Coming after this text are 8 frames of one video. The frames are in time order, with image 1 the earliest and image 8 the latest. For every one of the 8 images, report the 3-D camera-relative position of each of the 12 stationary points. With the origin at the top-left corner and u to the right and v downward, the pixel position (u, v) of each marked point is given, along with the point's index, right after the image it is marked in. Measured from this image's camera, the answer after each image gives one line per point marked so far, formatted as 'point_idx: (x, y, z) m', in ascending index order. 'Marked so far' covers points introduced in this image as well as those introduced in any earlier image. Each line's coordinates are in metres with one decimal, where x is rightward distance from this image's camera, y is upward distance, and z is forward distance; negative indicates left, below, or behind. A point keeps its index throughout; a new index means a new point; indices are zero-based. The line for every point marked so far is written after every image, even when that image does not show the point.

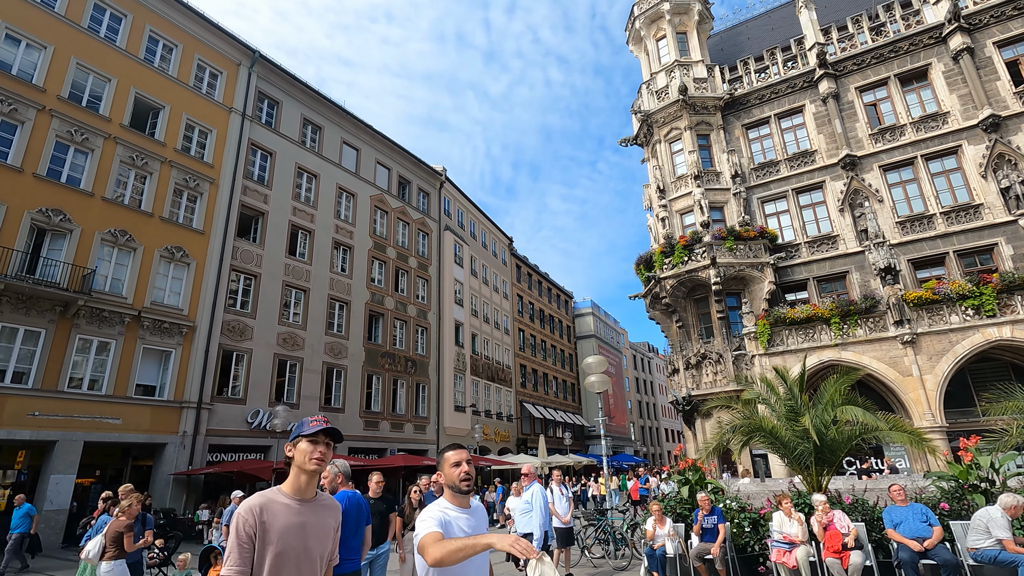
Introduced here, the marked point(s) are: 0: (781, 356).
0: (+9.7, -2.5, +19.9) m
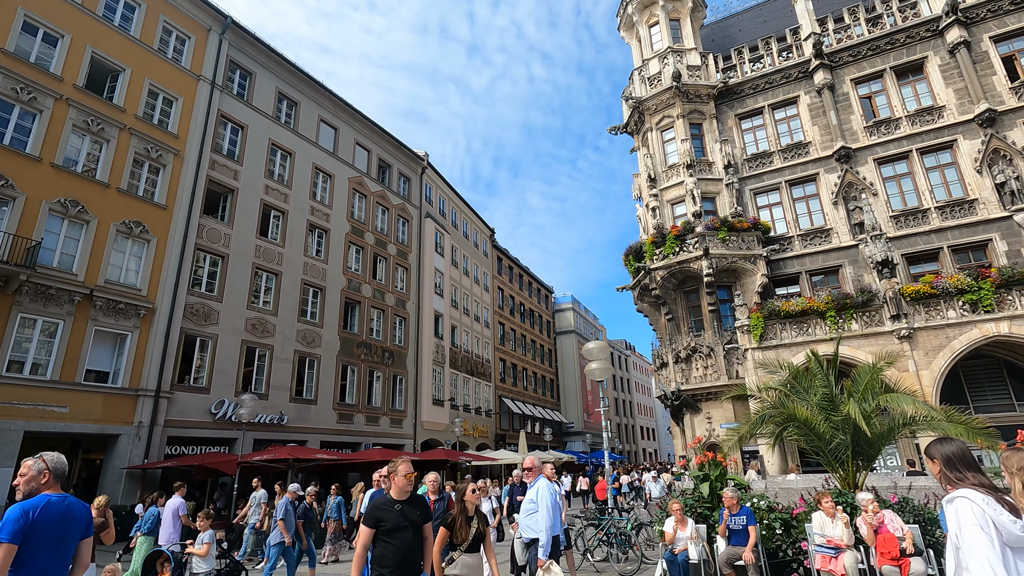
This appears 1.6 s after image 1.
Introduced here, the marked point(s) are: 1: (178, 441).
0: (+9.2, -2.2, +19.3) m
1: (-11.3, -5.2, +18.7) m
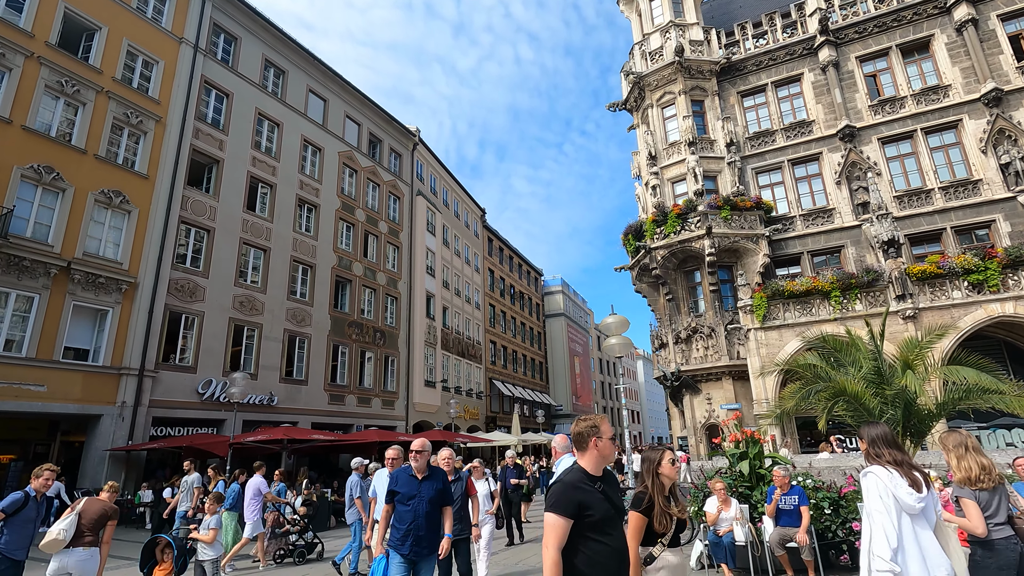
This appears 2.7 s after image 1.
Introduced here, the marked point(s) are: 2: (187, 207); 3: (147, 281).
0: (+9.2, -1.5, +19.1) m
1: (-11.3, -4.3, +17.9) m
2: (-11.5, +2.9, +19.4) m
3: (-11.8, +0.2, +17.7) m
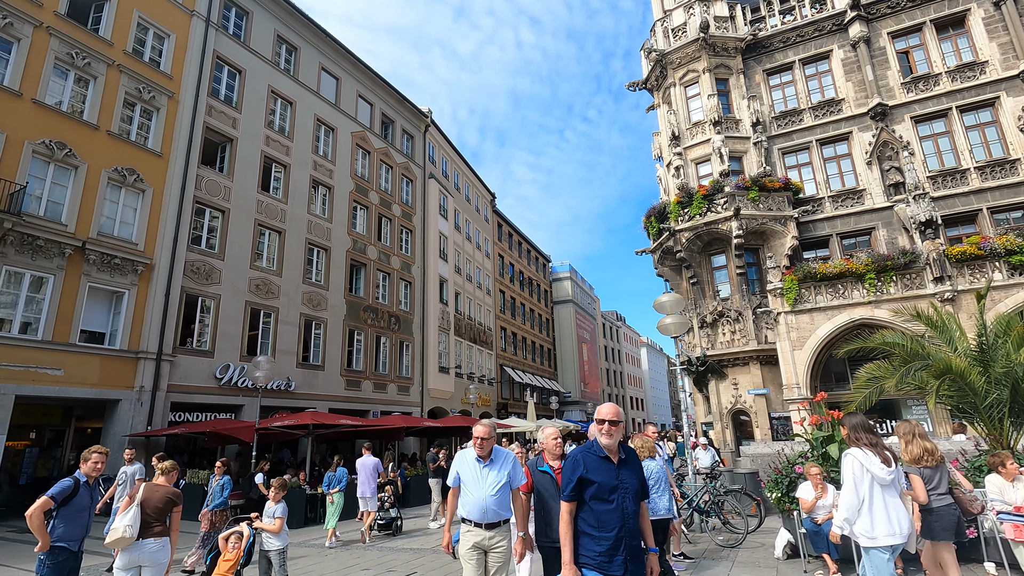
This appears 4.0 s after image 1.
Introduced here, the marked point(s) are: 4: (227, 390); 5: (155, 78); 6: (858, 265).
0: (+10.0, -0.9, +18.6) m
1: (-10.4, -3.8, +17.4) m
2: (-10.6, +3.5, +18.8) m
3: (-10.9, +0.8, +17.2) m
4: (-9.5, -3.4, +18.3) m
5: (-11.7, +6.9, +18.0) m
6: (+11.4, +0.8, +18.1) m
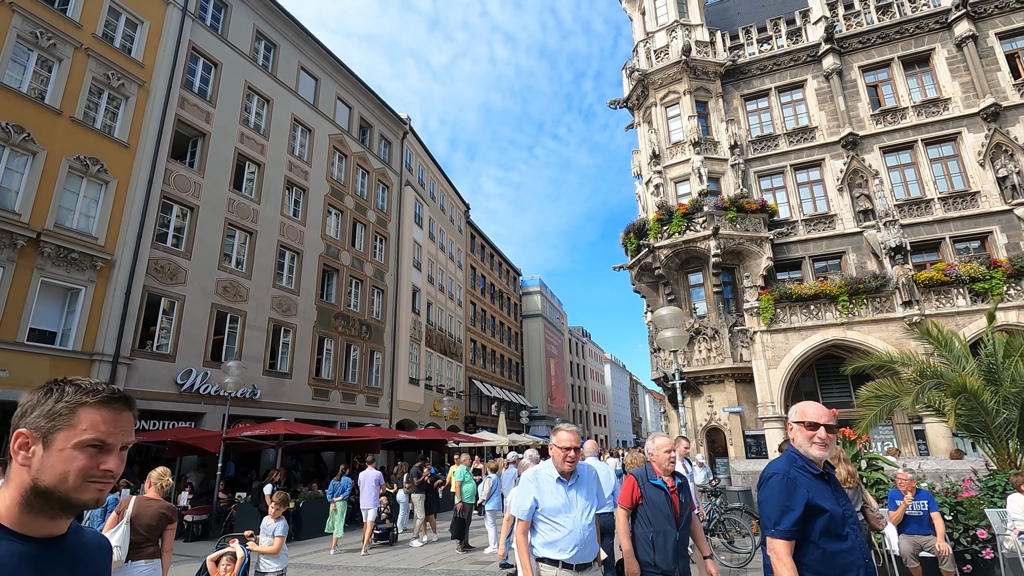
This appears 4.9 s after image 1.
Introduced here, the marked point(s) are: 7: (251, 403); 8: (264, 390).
0: (+9.3, -1.6, +19.0) m
1: (-11.1, -3.7, +16.3) m
2: (-11.1, +3.5, +17.8) m
3: (-11.4, +0.8, +16.1) m
4: (-10.1, -3.4, +17.2) m
5: (-12.0, +6.9, +17.1) m
6: (+10.8, 0.0, +18.6) m
7: (-9.0, -4.0, +19.0) m
8: (-8.9, -3.6, +19.6) m
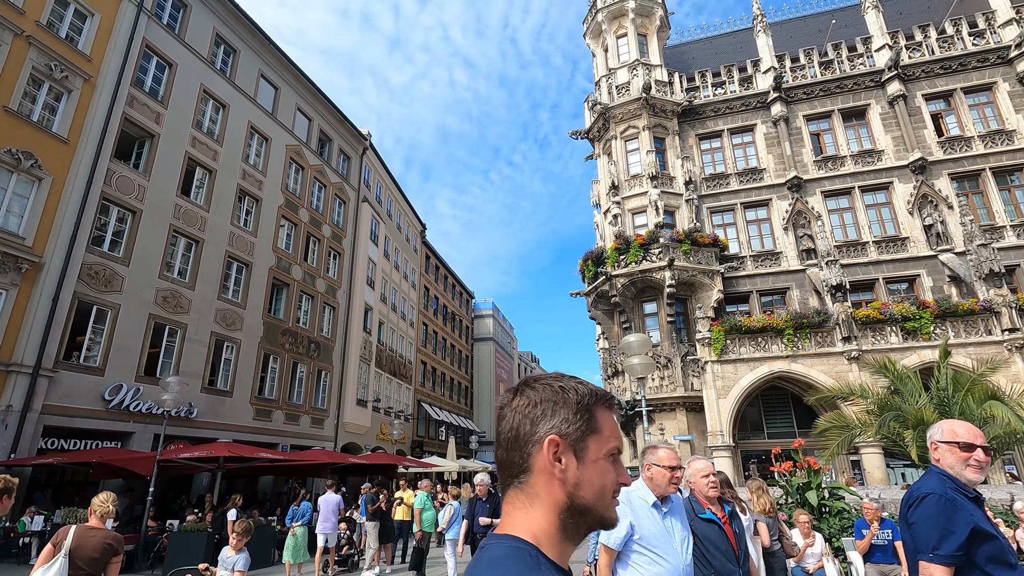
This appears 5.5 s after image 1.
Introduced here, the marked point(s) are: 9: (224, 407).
0: (+7.8, -2.7, +19.6) m
1: (-12.3, -3.9, +14.9) m
2: (-12.2, +3.2, +16.8) m
3: (-12.4, +0.7, +14.9) m
4: (-11.4, -3.6, +15.9) m
5: (-12.9, +6.8, +16.1) m
6: (+9.4, -1.1, +19.4) m
7: (-10.5, -4.3, +17.8) m
8: (-10.4, -4.0, +18.4) m
9: (-10.1, -4.2, +19.4) m
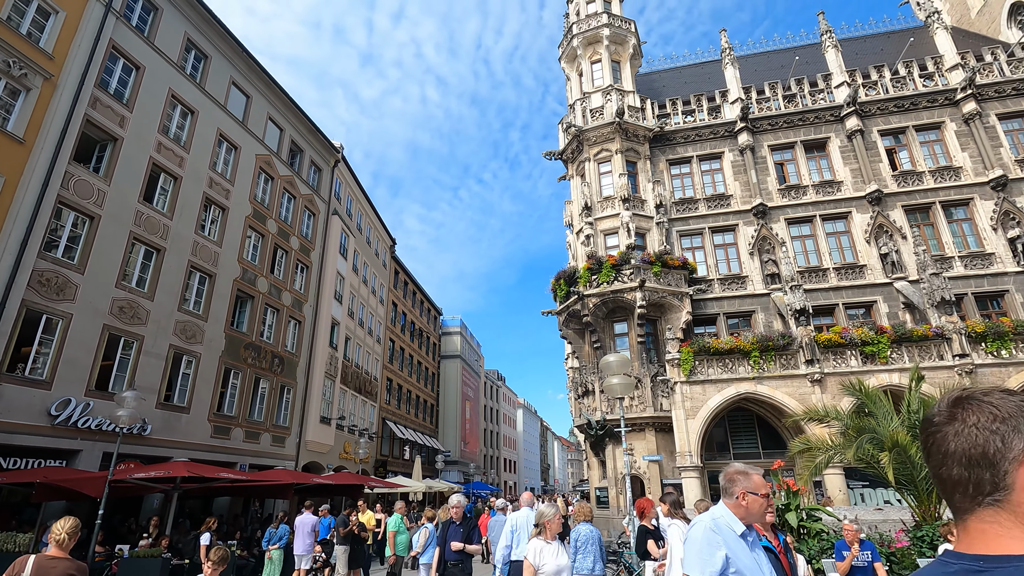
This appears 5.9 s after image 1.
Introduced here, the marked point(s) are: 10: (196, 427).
0: (+6.8, -3.5, +19.9) m
1: (-13.0, -4.1, +13.9) m
2: (-12.9, +3.0, +16.0) m
3: (-13.0, +0.5, +14.1) m
4: (-12.2, -3.9, +15.0) m
5: (-13.5, +6.5, +15.4) m
6: (+8.4, -2.0, +19.9) m
7: (-11.4, -4.7, +16.9) m
8: (-11.4, -4.4, +17.5) m
9: (-11.1, -4.5, +18.5) m
10: (-11.0, -4.8, +19.1) m
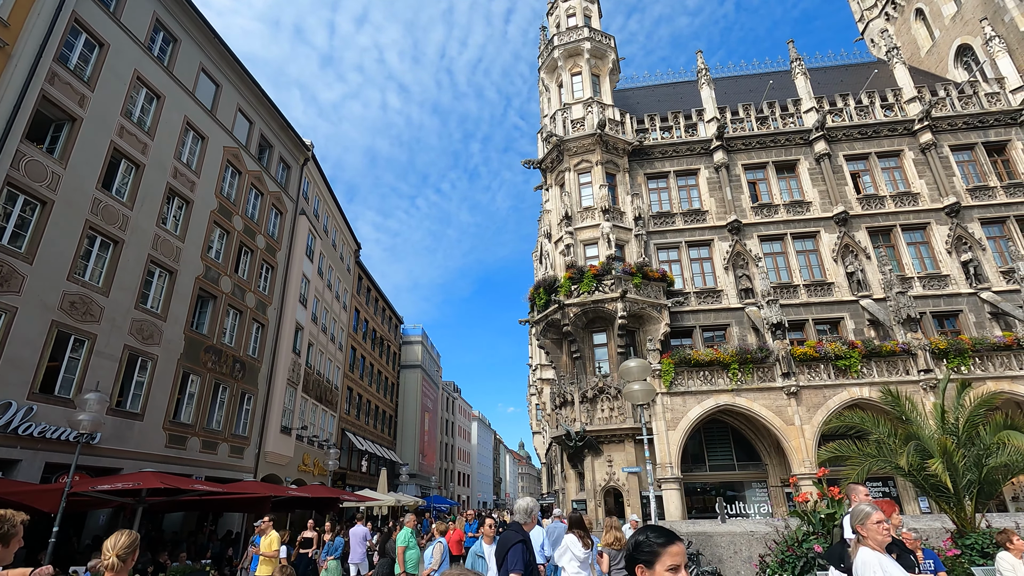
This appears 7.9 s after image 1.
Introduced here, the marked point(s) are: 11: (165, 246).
0: (+6.1, -3.9, +19.9) m
1: (-13.1, -3.8, +12.2) m
2: (-12.9, +3.2, +14.5) m
3: (-13.0, +0.8, +12.5) m
4: (-12.4, -3.6, +13.4) m
5: (-13.4, +6.8, +13.9) m
6: (+7.7, -2.5, +20.1) m
7: (-11.8, -4.5, +15.3) m
8: (-11.8, -4.2, +16.0) m
9: (-11.6, -4.4, +16.9) m
10: (-11.5, -4.7, +17.5) m
11: (-11.9, +1.4, +18.9) m
